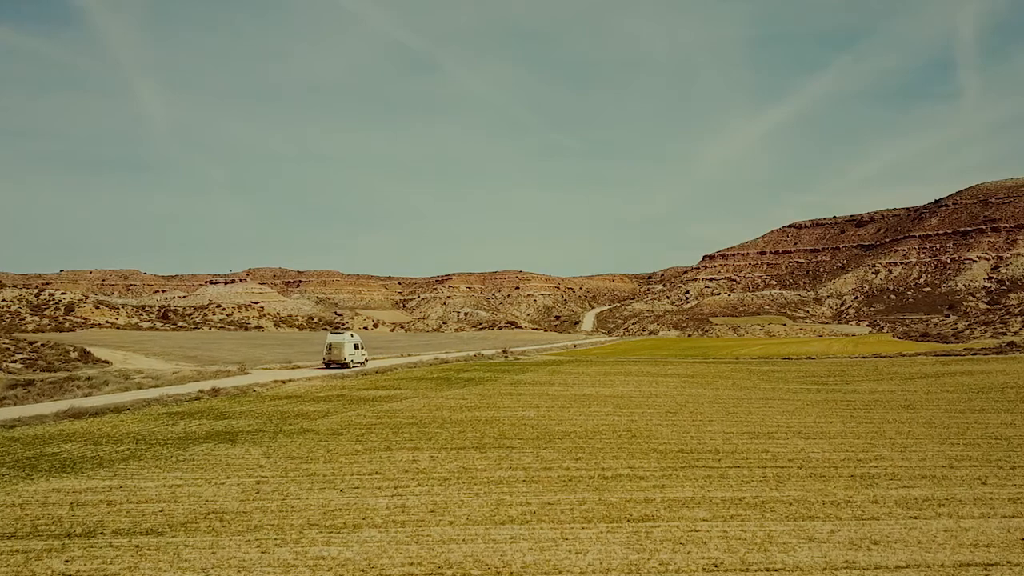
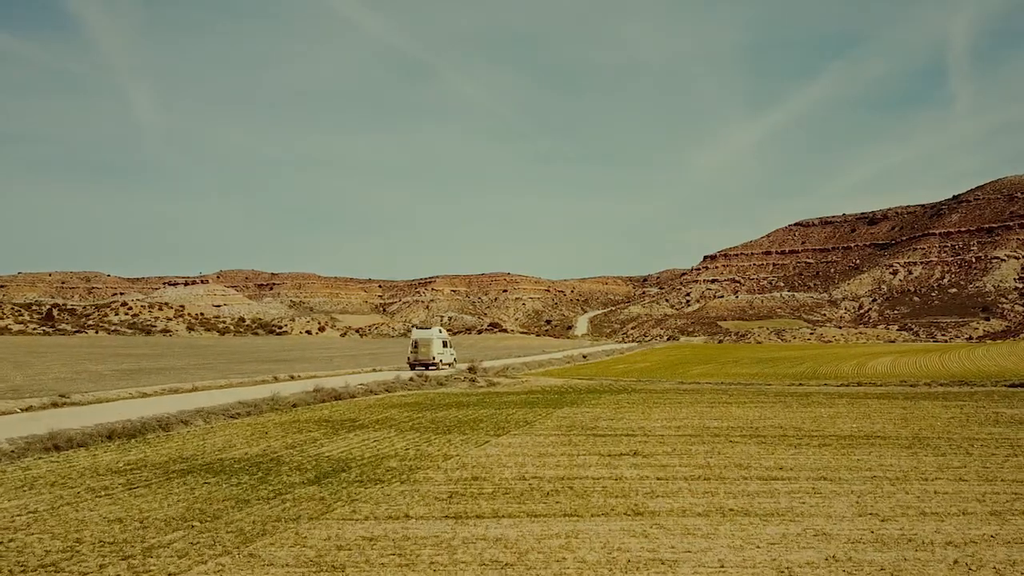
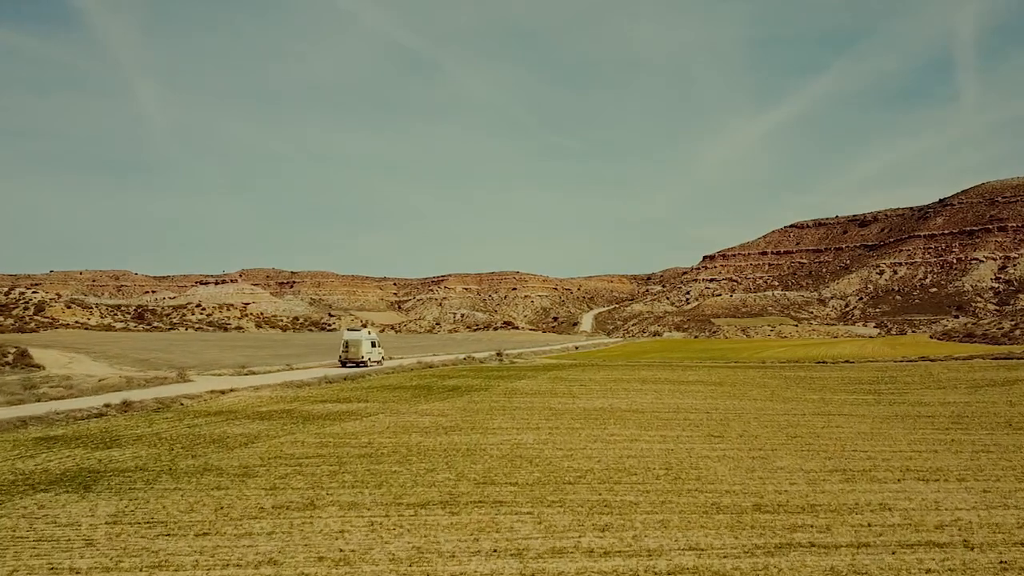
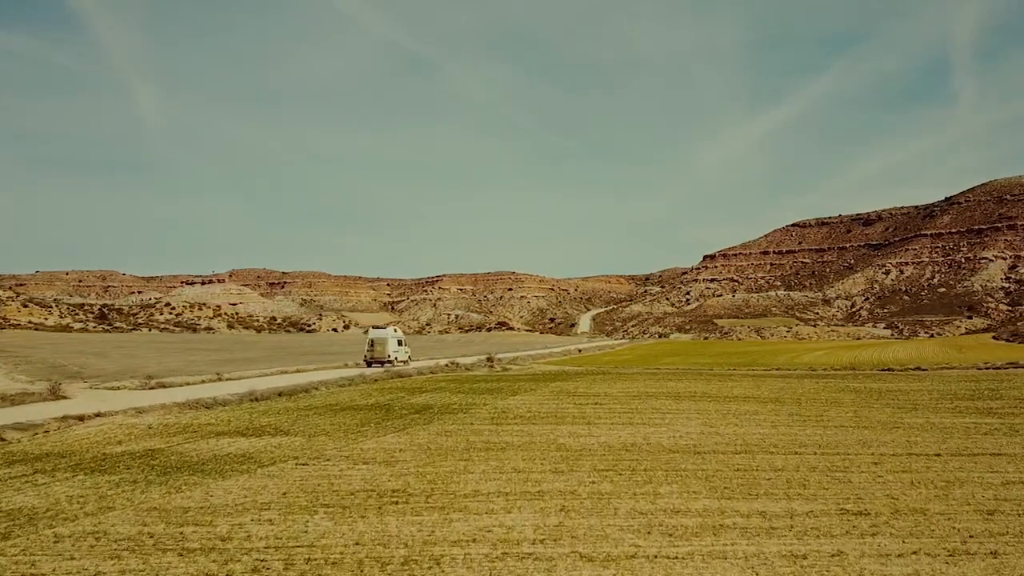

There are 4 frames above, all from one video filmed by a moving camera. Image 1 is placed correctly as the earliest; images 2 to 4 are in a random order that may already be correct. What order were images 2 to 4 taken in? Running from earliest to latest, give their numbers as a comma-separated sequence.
3, 4, 2
